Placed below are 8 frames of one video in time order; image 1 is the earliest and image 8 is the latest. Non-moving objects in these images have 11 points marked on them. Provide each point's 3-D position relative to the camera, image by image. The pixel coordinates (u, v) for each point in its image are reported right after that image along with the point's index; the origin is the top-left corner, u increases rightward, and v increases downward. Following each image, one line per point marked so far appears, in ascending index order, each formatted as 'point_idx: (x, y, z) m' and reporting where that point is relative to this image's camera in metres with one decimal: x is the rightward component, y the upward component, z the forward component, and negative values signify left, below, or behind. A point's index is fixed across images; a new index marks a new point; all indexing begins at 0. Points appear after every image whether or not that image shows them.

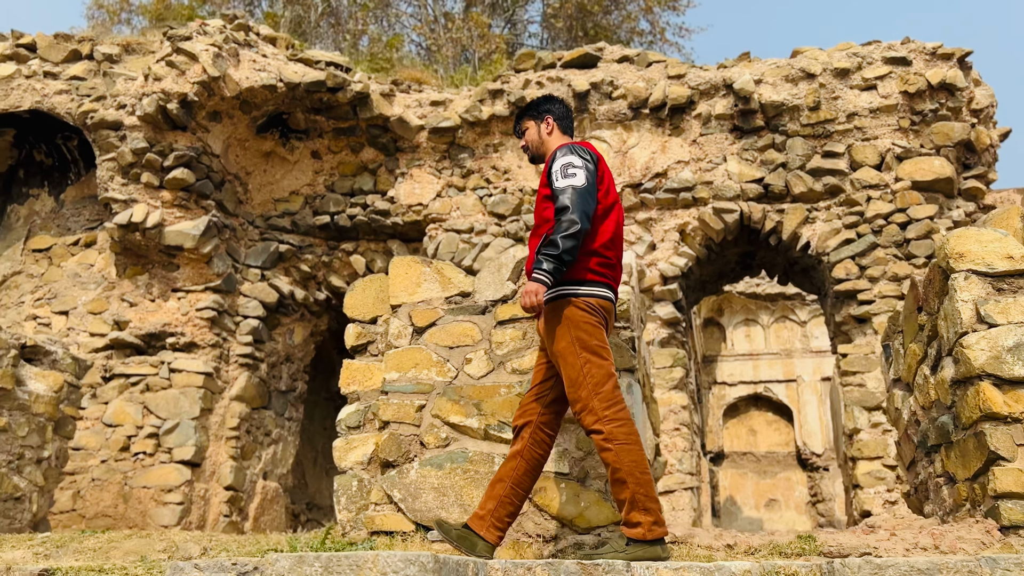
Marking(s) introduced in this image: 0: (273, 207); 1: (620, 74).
0: (-1.8, +0.6, +6.6) m
1: (+0.8, +1.5, +6.1) m
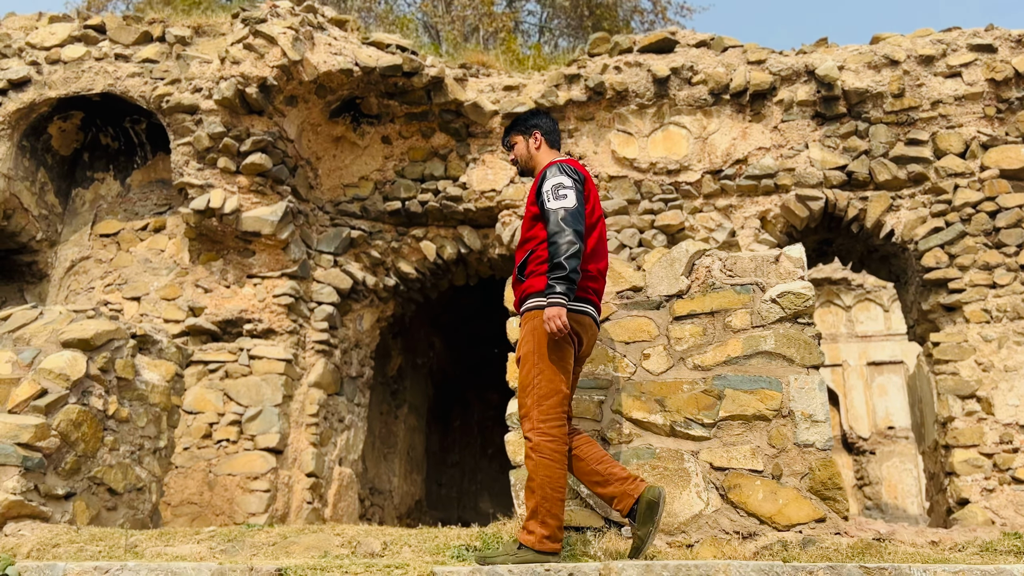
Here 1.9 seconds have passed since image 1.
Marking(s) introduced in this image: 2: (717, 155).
0: (-1.3, +0.7, +6.6) m
1: (+1.3, +1.6, +6.1) m
2: (+1.4, +0.9, +6.0) m
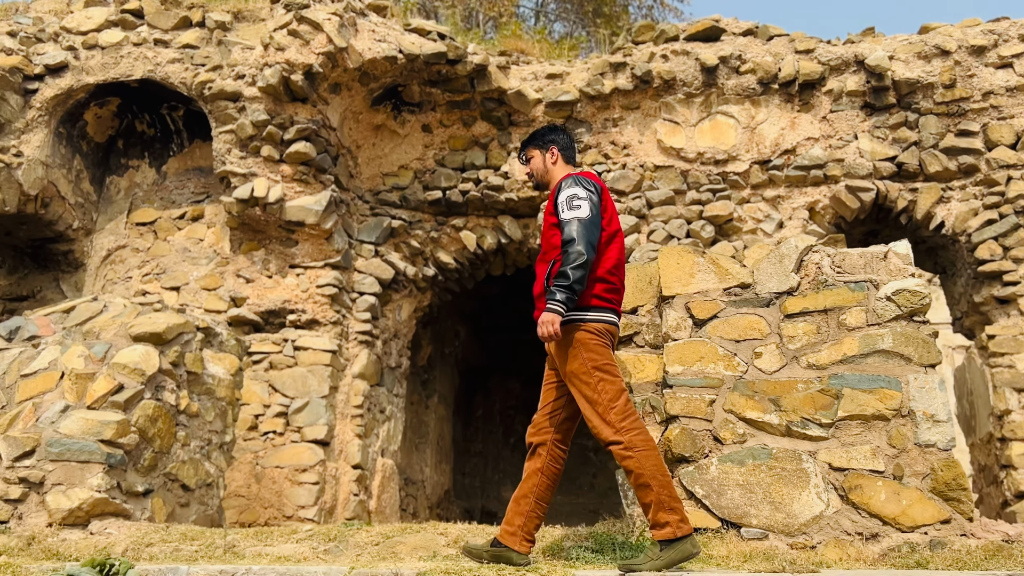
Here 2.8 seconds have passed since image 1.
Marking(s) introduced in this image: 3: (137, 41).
0: (-1.0, +0.8, +6.5) m
1: (+1.6, +1.7, +6.0) m
2: (+1.7, +1.0, +5.9) m
3: (-2.5, +1.7, +5.9) m
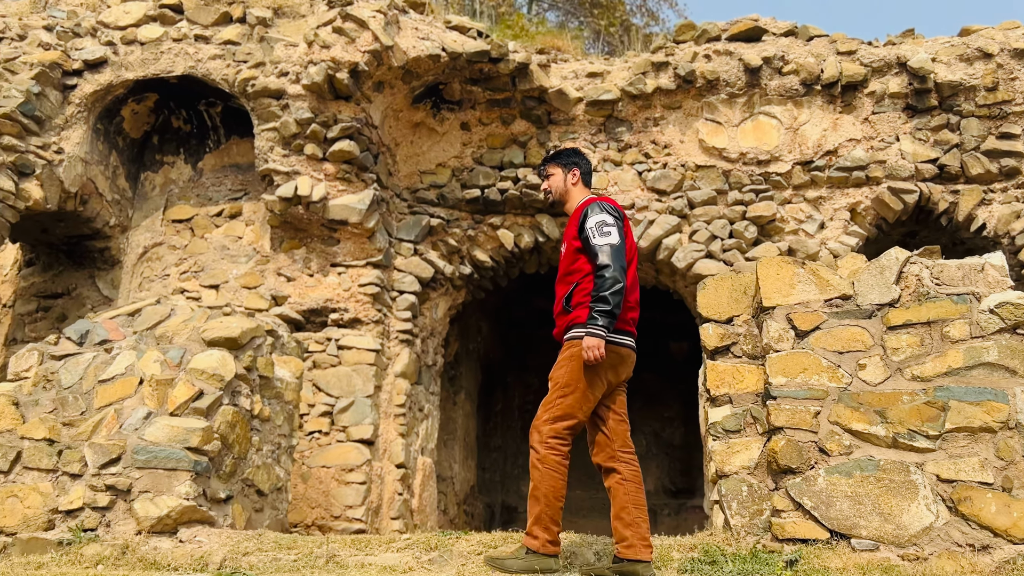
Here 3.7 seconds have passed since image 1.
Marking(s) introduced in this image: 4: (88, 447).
0: (-0.7, +0.8, +6.5) m
1: (+1.9, +1.7, +6.0) m
2: (+2.0, +1.0, +5.9) m
3: (-2.2, +1.7, +5.9) m
4: (-1.6, -0.6, +3.3) m
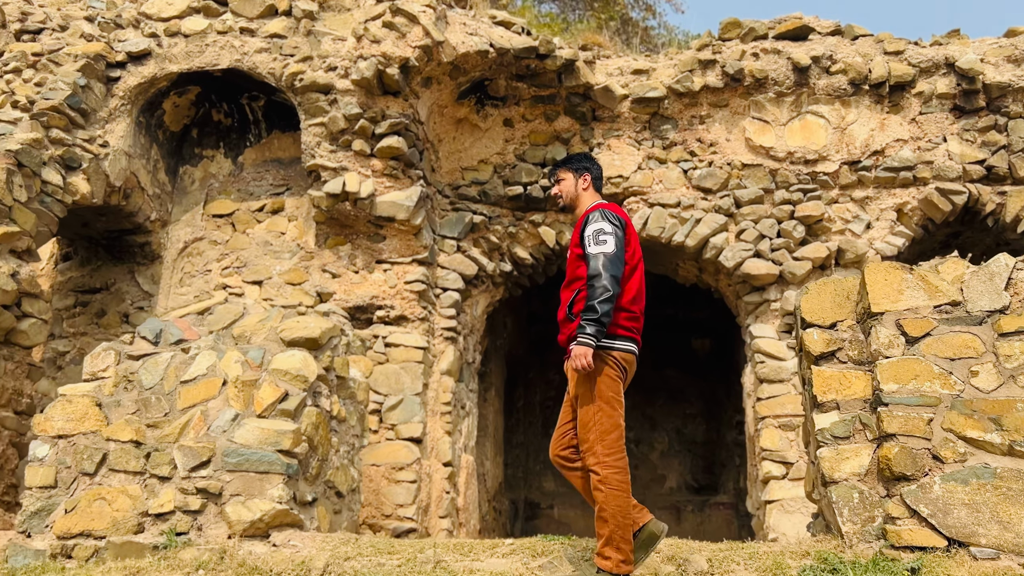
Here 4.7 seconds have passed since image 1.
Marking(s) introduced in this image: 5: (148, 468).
0: (-0.4, +0.8, +6.4) m
1: (+2.2, +1.7, +6.0) m
2: (+2.3, +1.0, +5.9) m
3: (-1.9, +1.7, +5.8) m
4: (-1.3, -0.6, +3.3) m
5: (-1.4, -0.7, +3.3) m
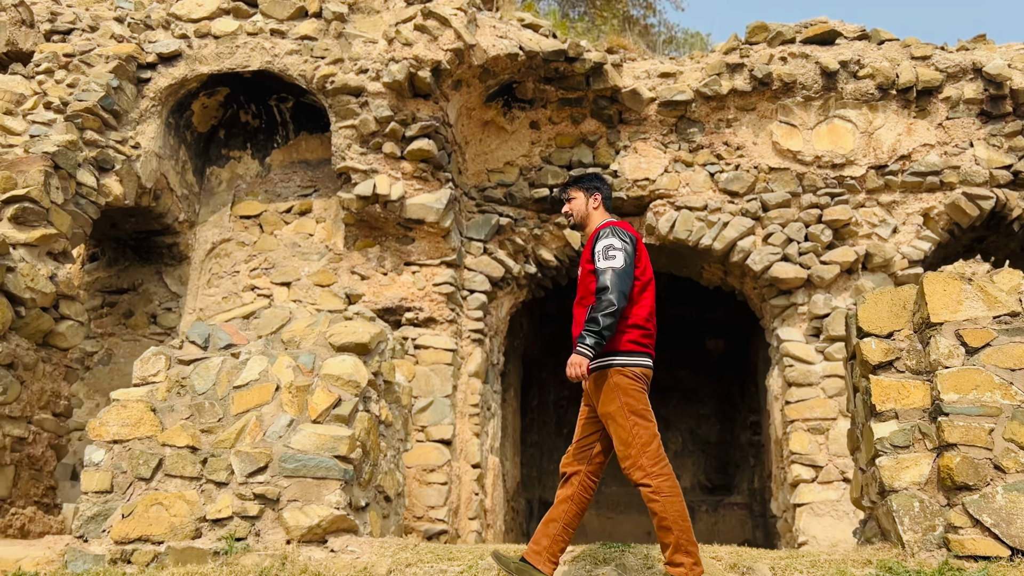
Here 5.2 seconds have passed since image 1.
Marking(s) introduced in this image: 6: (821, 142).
0: (-0.2, +0.8, +6.5) m
1: (+2.4, +1.6, +6.1) m
2: (+2.5, +0.9, +6.0) m
3: (-1.7, +1.7, +5.8) m
4: (-1.0, -0.6, +3.3) m
5: (-1.2, -0.7, +3.3) m
6: (+2.1, +1.0, +6.0) m
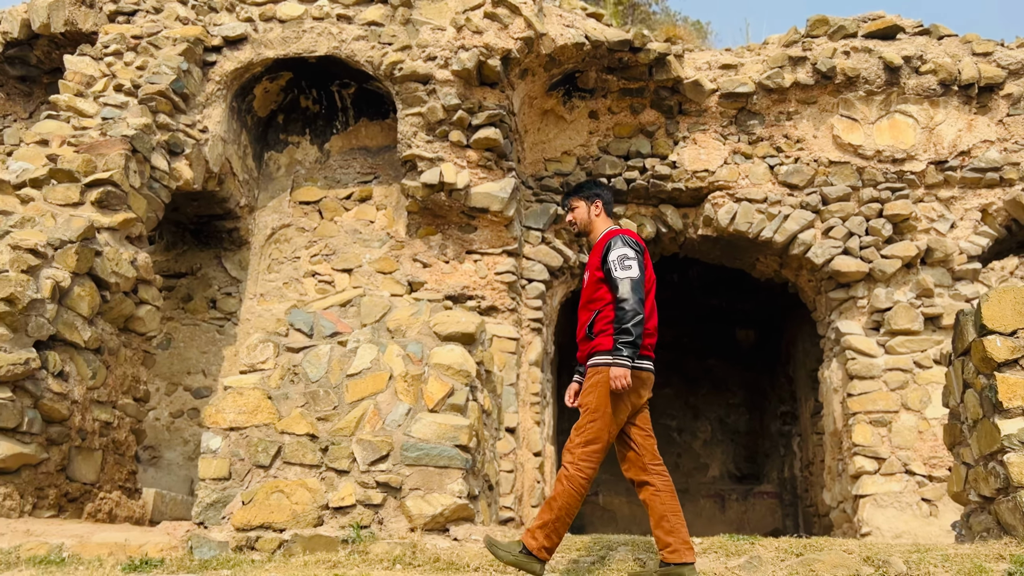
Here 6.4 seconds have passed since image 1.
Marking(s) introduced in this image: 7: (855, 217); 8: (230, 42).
0: (+0.2, +0.9, +6.5) m
1: (+2.9, +1.7, +6.1) m
2: (+3.0, +1.0, +6.0) m
3: (-1.3, +1.8, +5.8) m
4: (-0.6, -0.6, +3.3) m
5: (-0.7, -0.7, +3.3) m
6: (+2.6, +1.1, +6.1) m
7: (+2.3, +0.5, +6.0) m
8: (-1.8, +1.6, +5.7) m
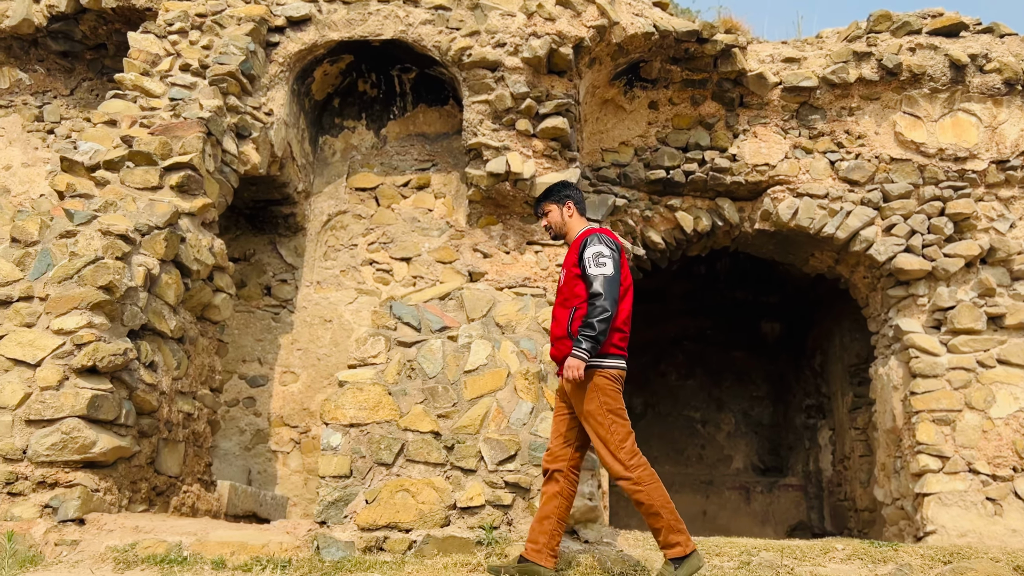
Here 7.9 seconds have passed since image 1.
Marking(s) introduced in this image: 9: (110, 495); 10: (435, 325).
0: (+0.7, +1.0, +6.4) m
1: (+3.3, +1.7, +6.1) m
2: (+3.4, +1.0, +6.0) m
3: (-0.8, +1.9, +5.6) m
4: (-0.1, -0.6, +3.2) m
5: (-0.2, -0.6, +3.2) m
6: (+3.0, +1.1, +6.1) m
7: (+2.8, +0.5, +6.0) m
8: (-1.4, +1.7, +5.5) m
9: (-1.6, -0.8, +3.6) m
10: (-0.3, -0.2, +3.7) m
